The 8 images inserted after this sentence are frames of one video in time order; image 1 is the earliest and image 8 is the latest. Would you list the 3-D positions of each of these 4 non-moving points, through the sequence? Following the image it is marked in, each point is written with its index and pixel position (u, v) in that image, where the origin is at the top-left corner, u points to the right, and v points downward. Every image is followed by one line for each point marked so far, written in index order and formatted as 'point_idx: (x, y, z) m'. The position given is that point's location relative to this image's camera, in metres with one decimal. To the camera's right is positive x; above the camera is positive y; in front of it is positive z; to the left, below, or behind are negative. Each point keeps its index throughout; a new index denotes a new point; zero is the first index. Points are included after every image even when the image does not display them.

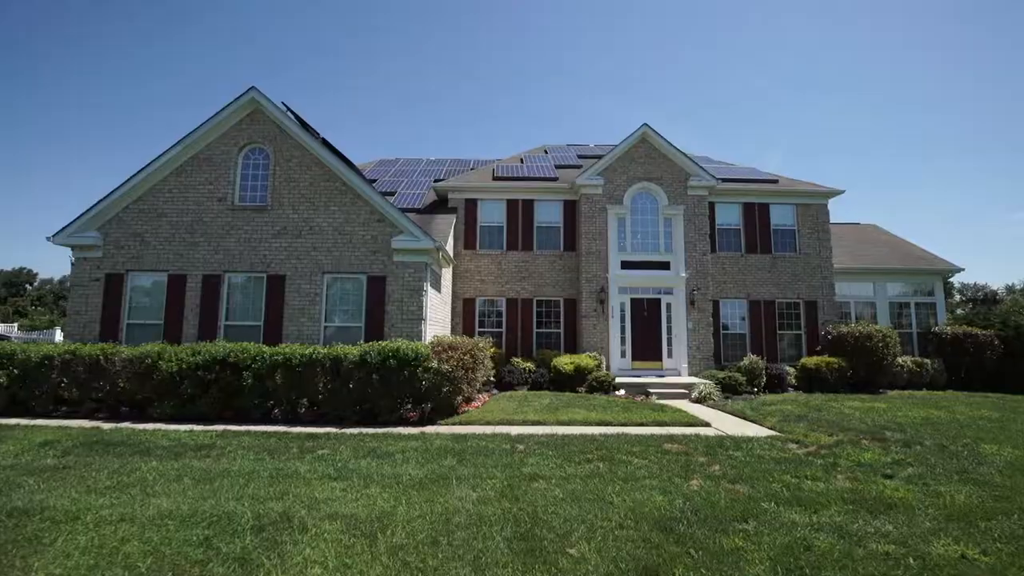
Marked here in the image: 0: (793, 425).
0: (+5.3, -2.6, +9.5) m
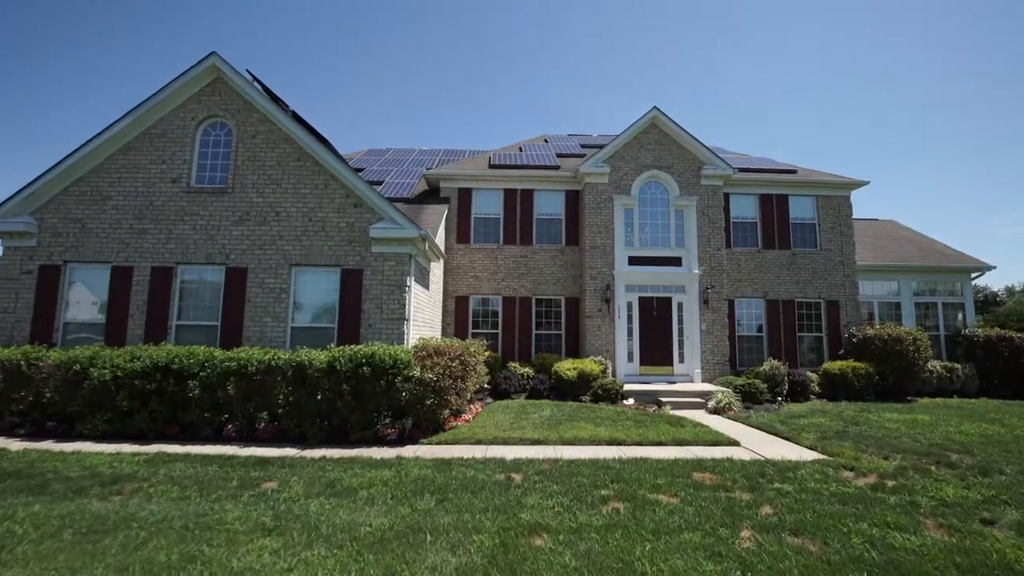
0: (+5.2, -2.5, +8.1) m
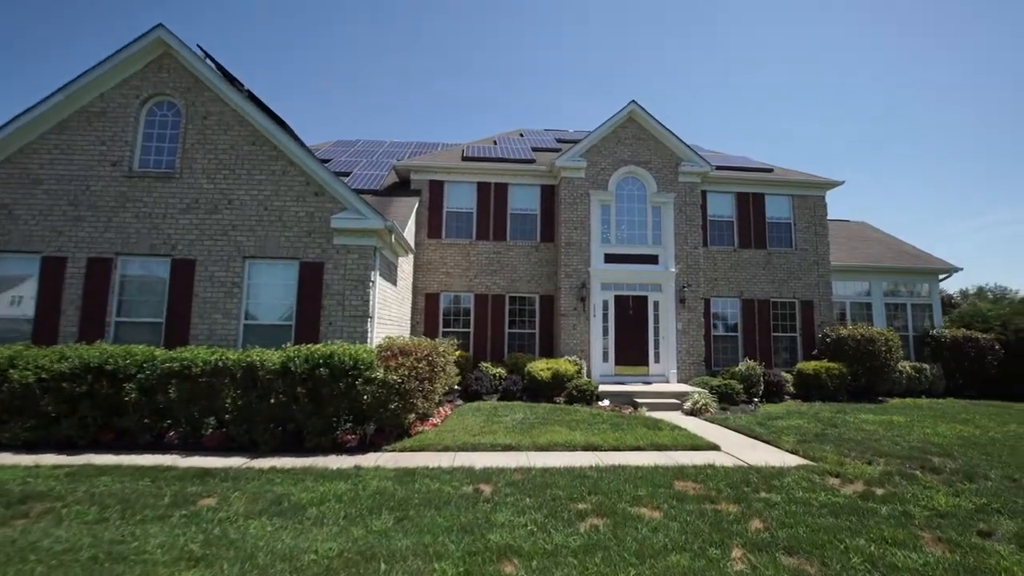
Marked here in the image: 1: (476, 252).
0: (+4.8, -2.5, +7.9) m
1: (-1.0, +1.0, +14.6) m
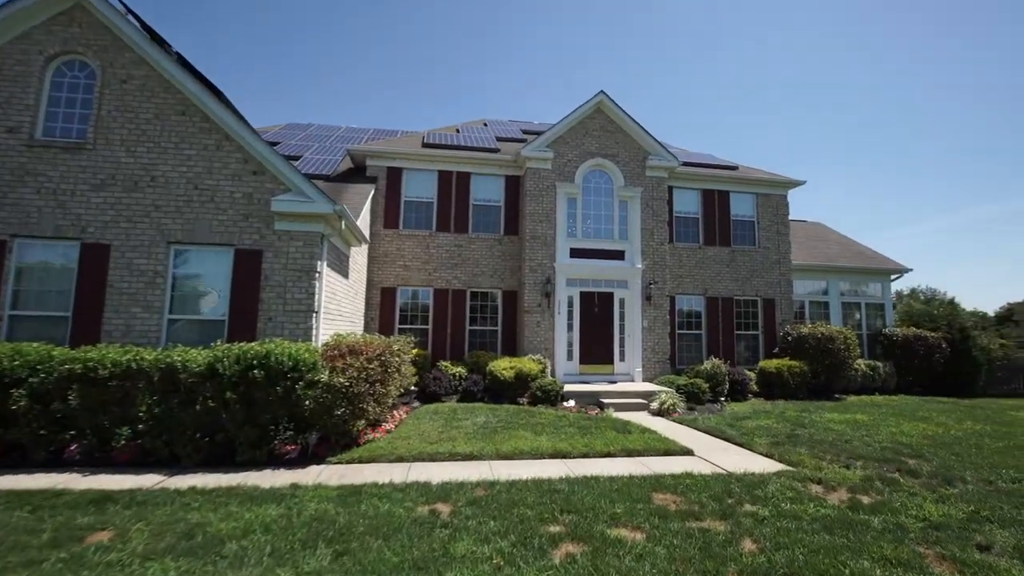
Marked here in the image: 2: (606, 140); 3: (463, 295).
0: (+4.2, -2.4, +7.6) m
1: (-2.1, +1.2, +13.8) m
2: (+2.7, +4.2, +14.2) m
3: (-1.3, -0.2, +13.8) m
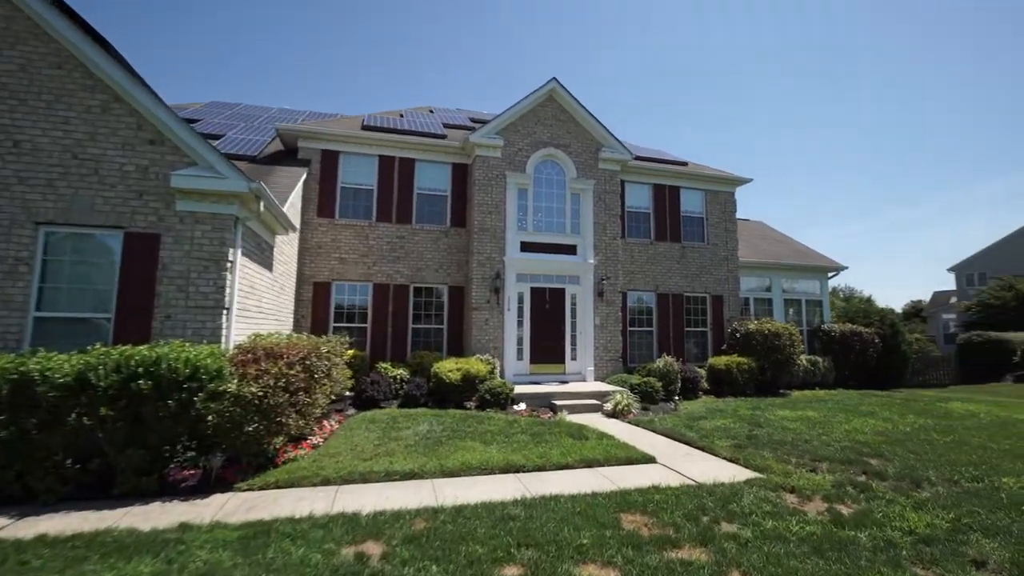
0: (+3.5, -2.4, +7.2) m
1: (-3.4, +1.3, +12.7) m
2: (+1.3, +4.3, +13.6) m
3: (-2.7, -0.1, +12.7) m
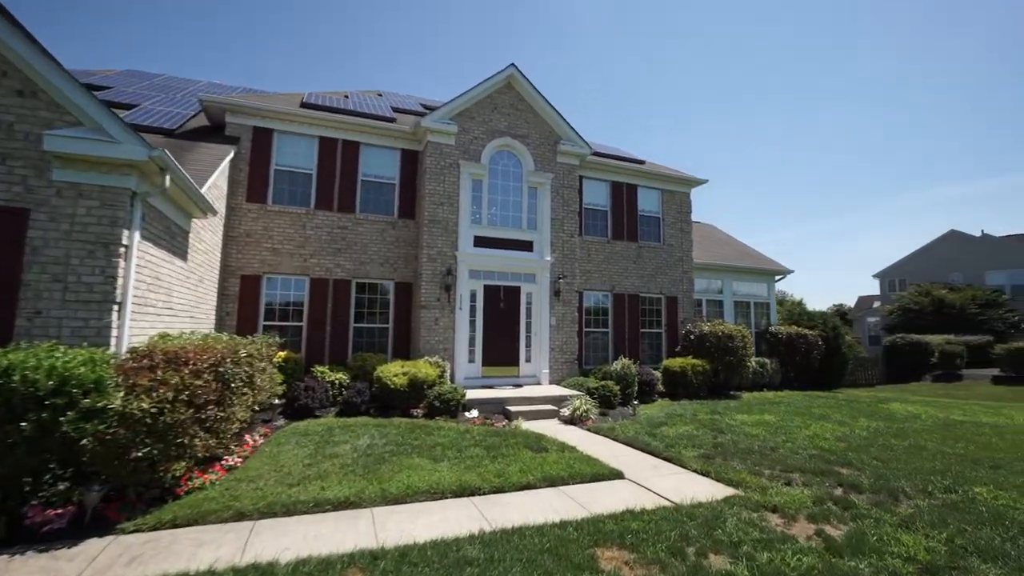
0: (+2.8, -2.4, +6.8) m
1: (-4.5, +1.4, +11.5) m
2: (+0.1, +4.3, +12.9) m
3: (-3.8, 0.0, +11.6) m
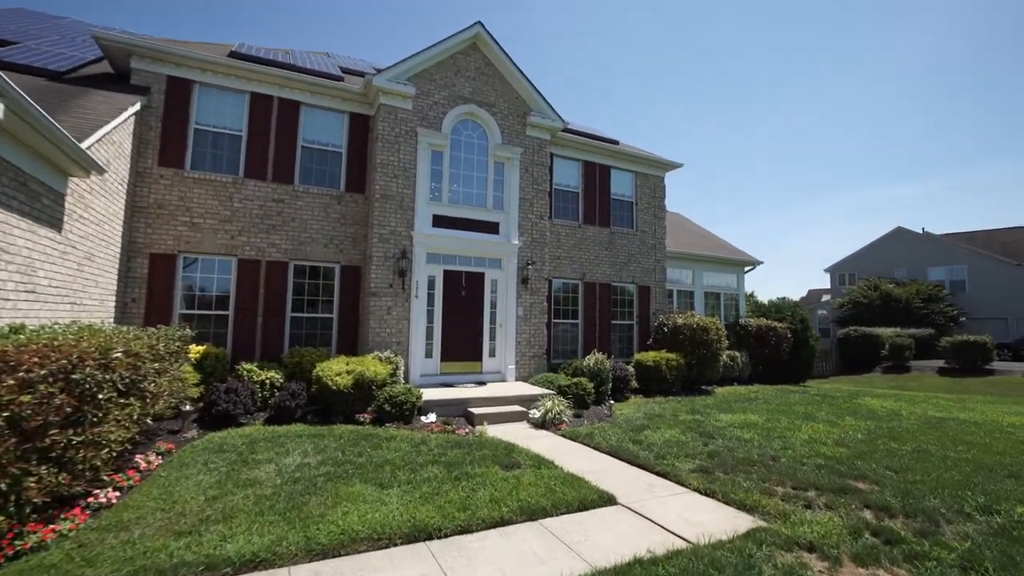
0: (+2.5, -2.2, +5.8) m
1: (-5.2, +1.8, +9.8) m
2: (-0.7, +4.7, +11.5) m
3: (-4.6, +0.4, +10.0) m
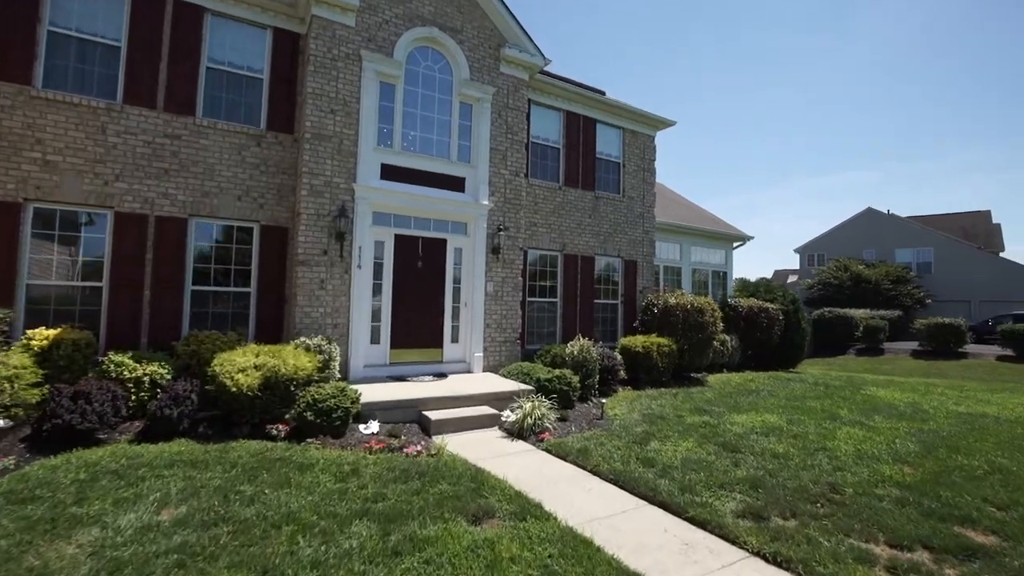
0: (+2.2, -1.9, +4.0) m
1: (-5.6, +2.3, +7.3) m
2: (-1.2, +5.2, +9.2) m
3: (-5.0, +0.9, +7.6) m
